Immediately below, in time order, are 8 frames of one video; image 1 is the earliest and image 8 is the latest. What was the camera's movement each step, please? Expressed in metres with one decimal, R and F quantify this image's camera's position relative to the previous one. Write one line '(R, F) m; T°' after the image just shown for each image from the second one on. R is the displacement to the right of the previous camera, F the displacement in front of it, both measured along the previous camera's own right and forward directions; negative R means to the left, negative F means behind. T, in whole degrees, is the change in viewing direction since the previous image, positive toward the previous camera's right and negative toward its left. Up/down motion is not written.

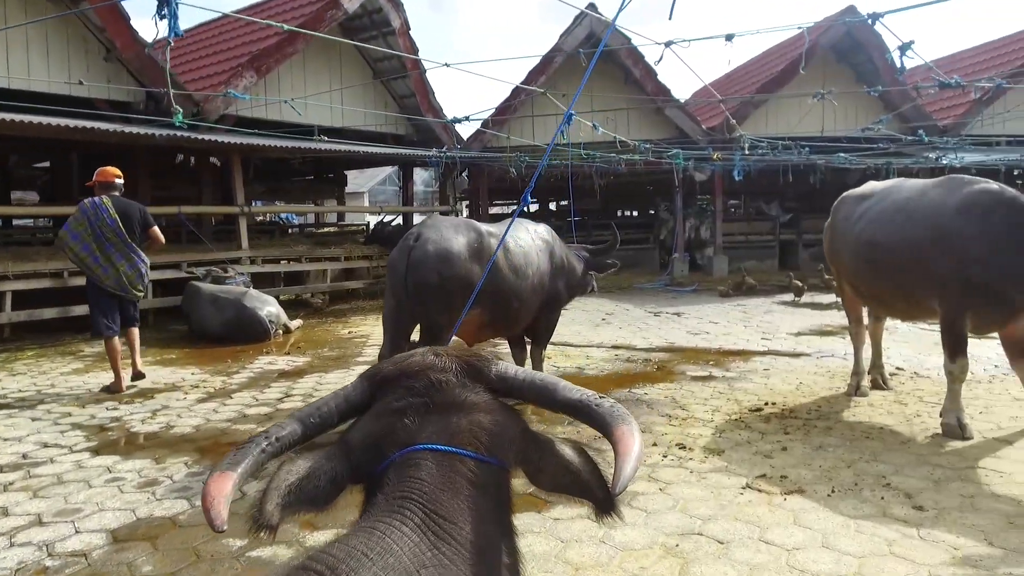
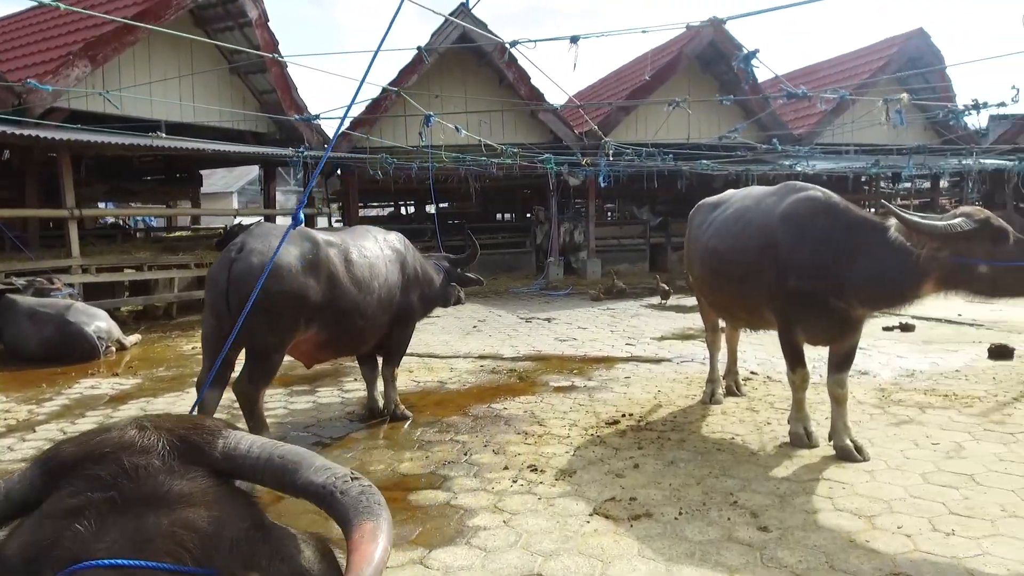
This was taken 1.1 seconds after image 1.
(+0.3, +0.3) m; +9°
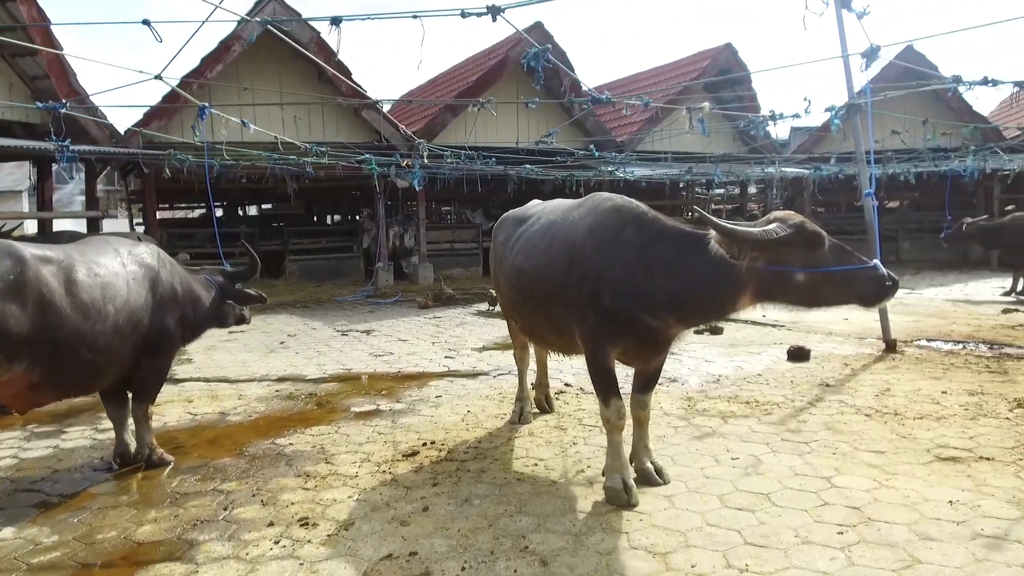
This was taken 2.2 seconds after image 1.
(+0.4, +0.4) m; +12°
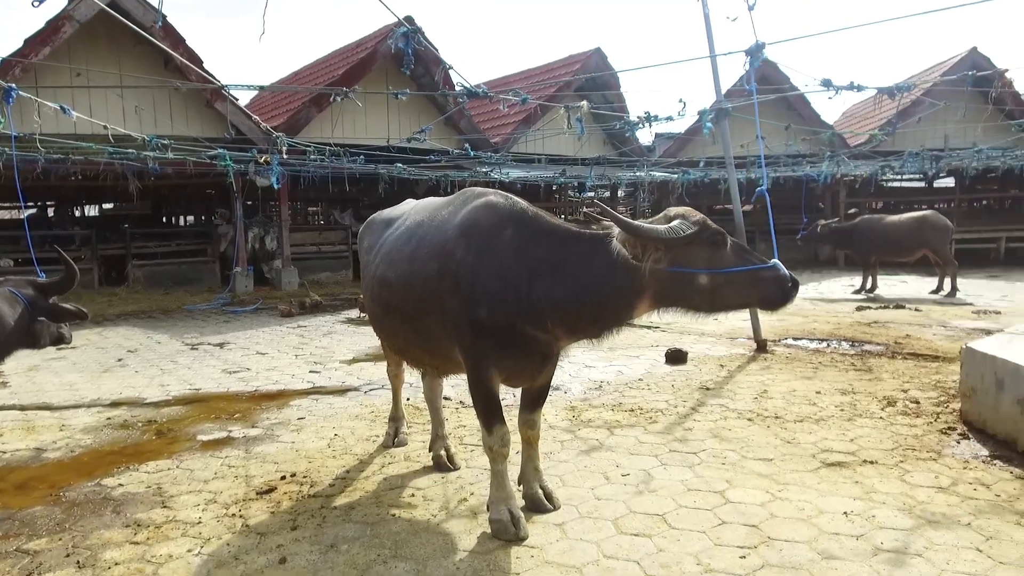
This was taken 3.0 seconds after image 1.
(0.0, +0.4) m; +10°
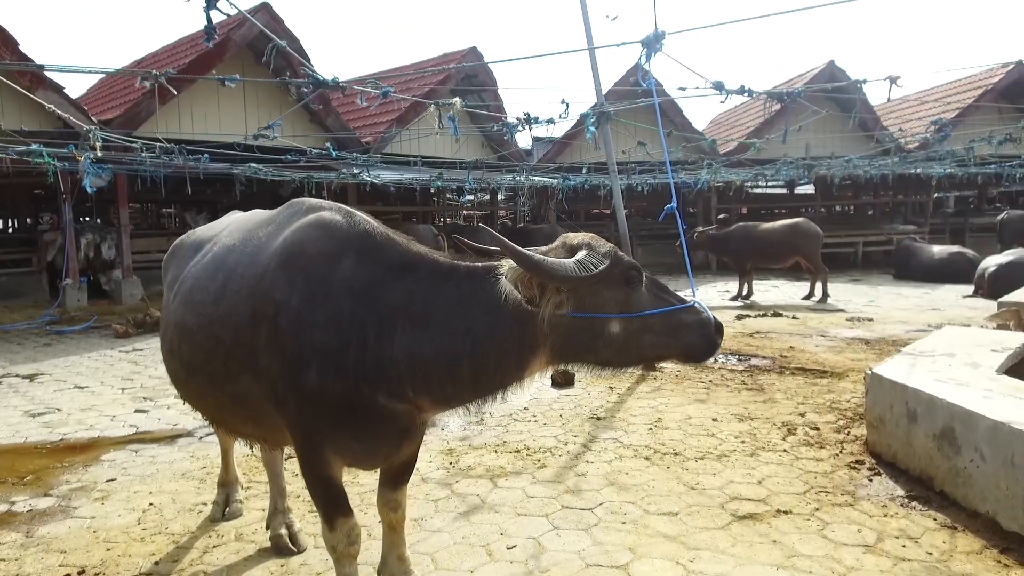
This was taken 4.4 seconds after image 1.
(+0.1, +0.7) m; +9°
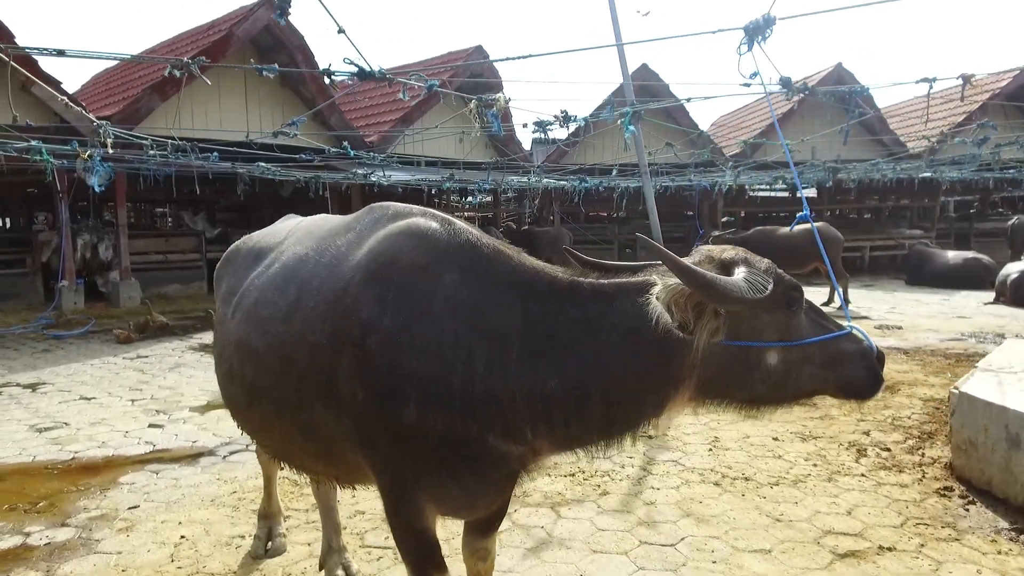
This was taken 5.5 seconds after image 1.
(-0.4, +0.3) m; +1°
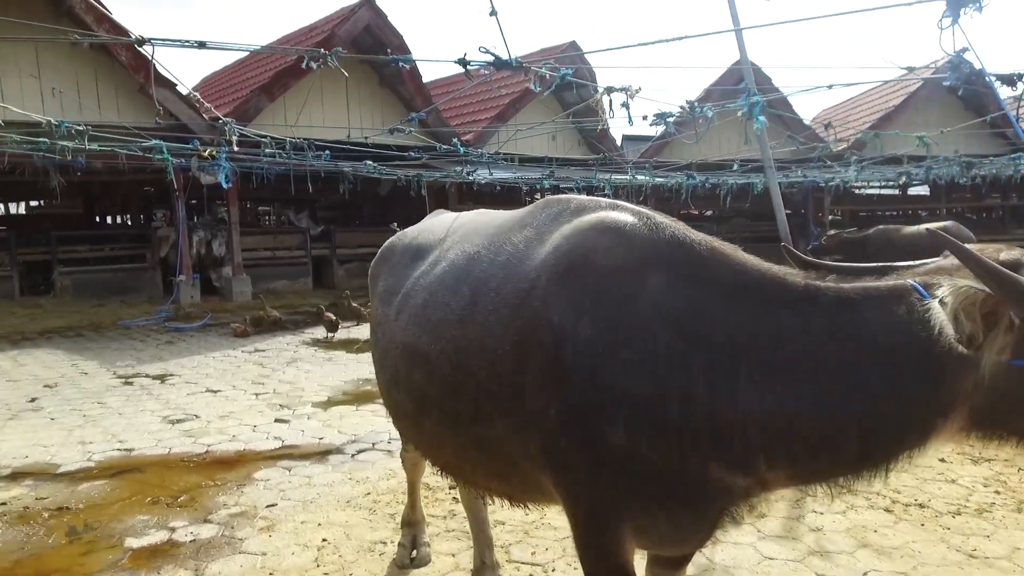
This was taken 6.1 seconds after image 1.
(-0.3, +0.2) m; -6°
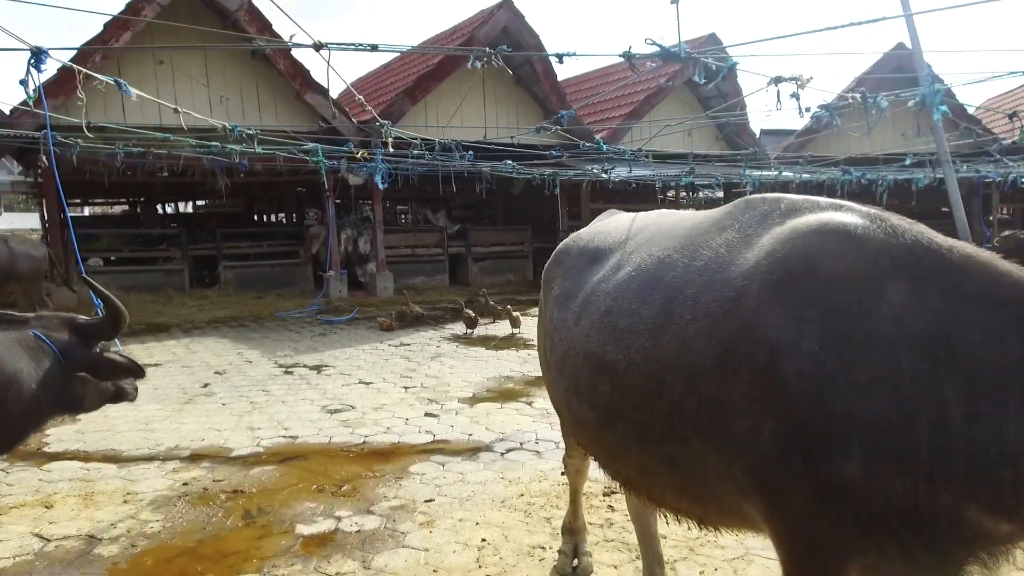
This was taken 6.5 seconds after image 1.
(-0.2, +0.1) m; -10°
